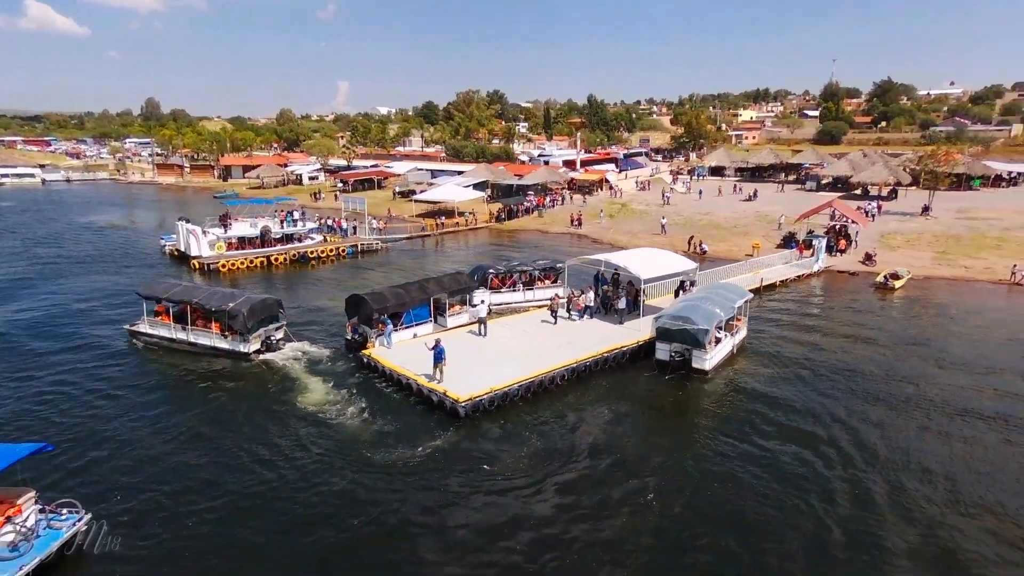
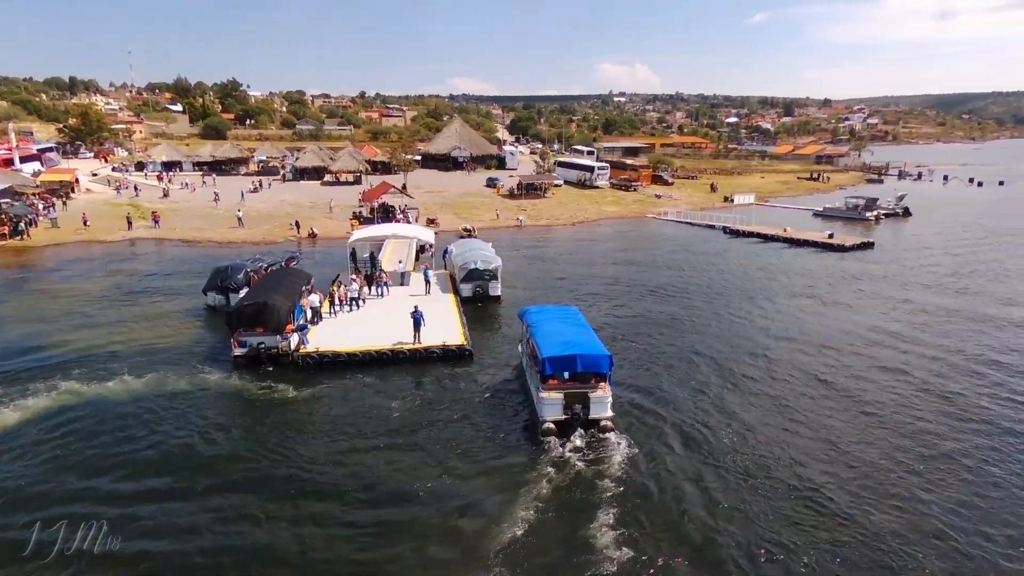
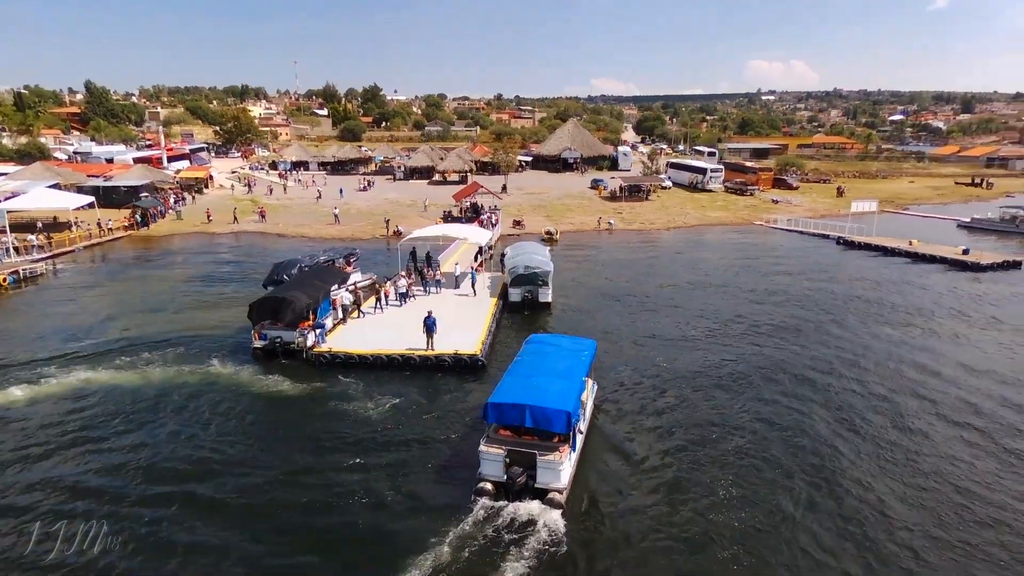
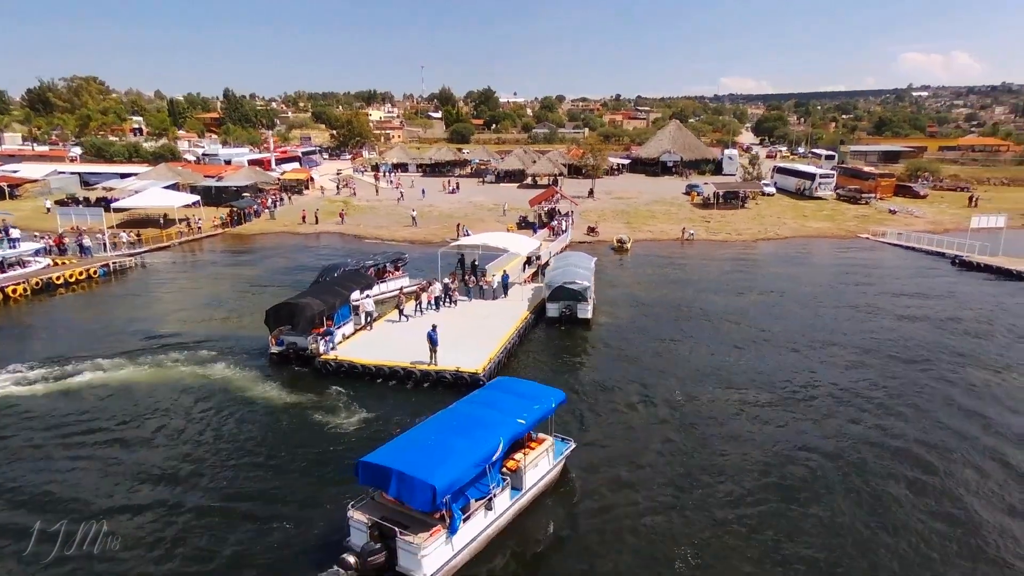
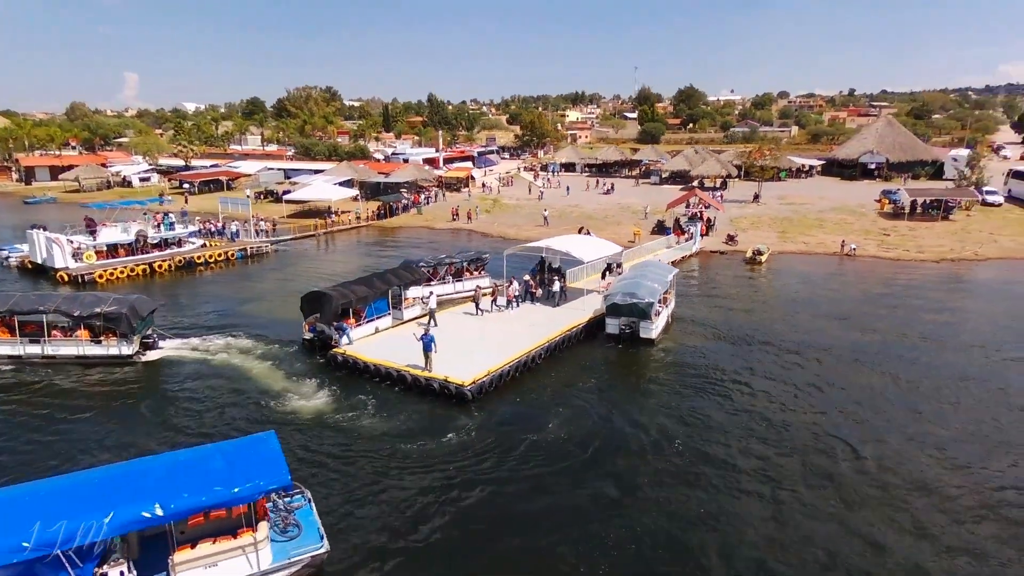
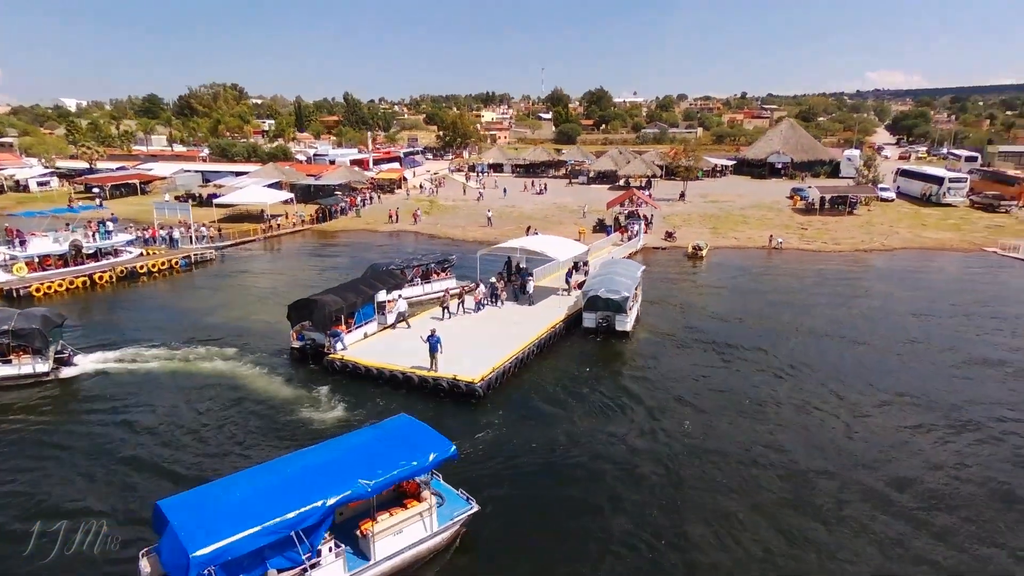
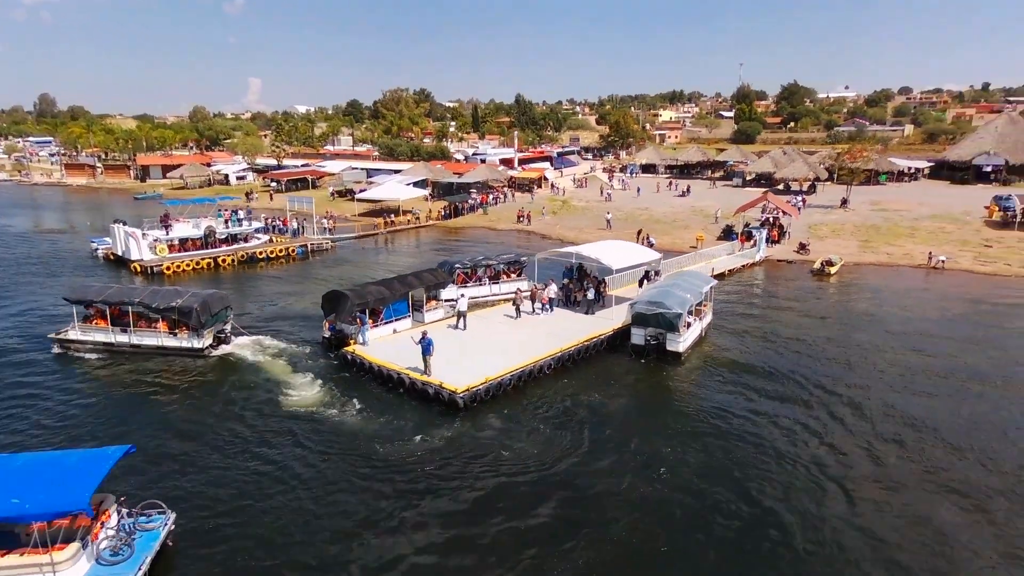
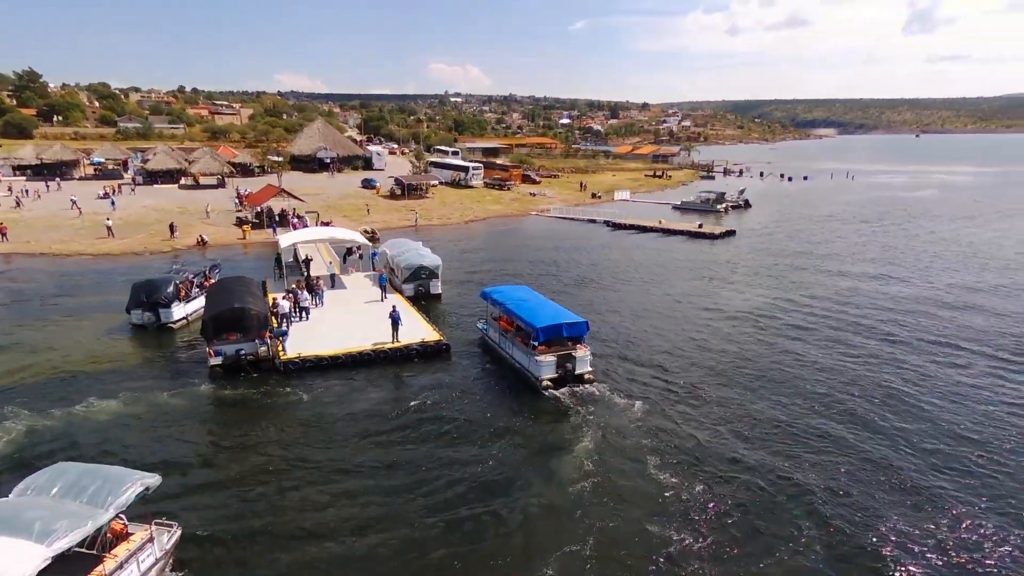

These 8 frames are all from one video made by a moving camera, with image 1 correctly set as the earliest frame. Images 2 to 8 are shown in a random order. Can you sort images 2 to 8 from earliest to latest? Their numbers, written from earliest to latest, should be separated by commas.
7, 5, 6, 4, 3, 2, 8
